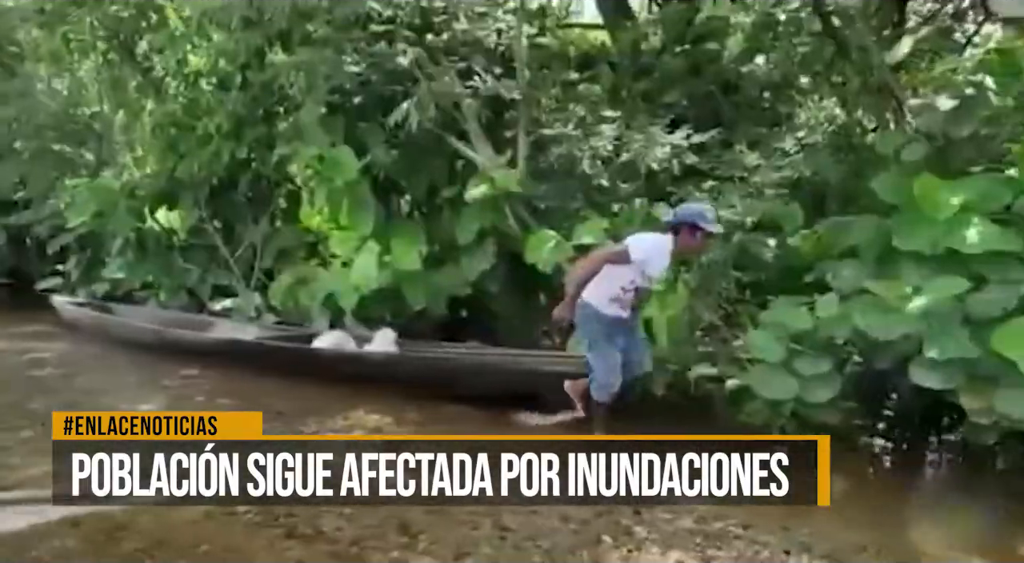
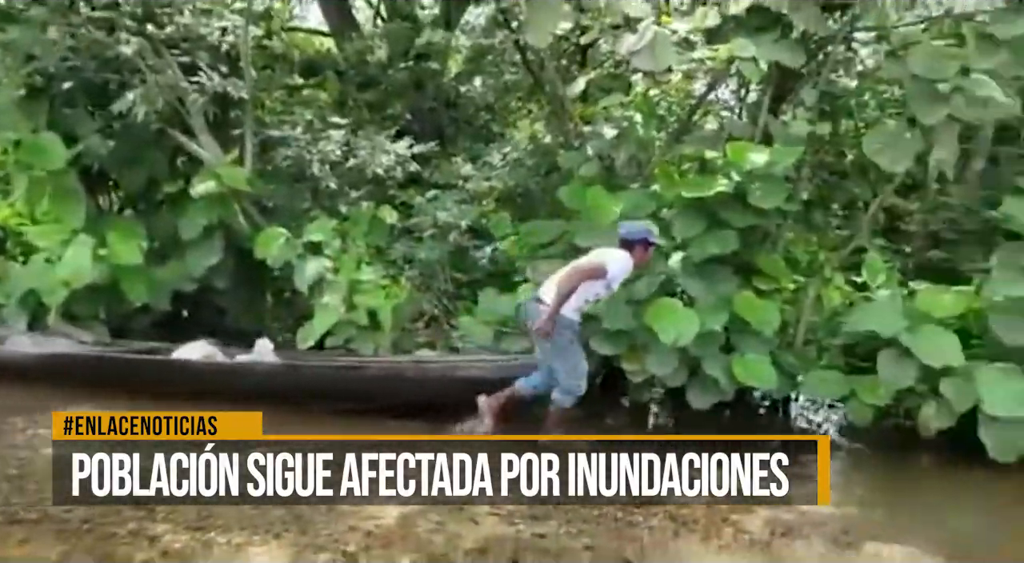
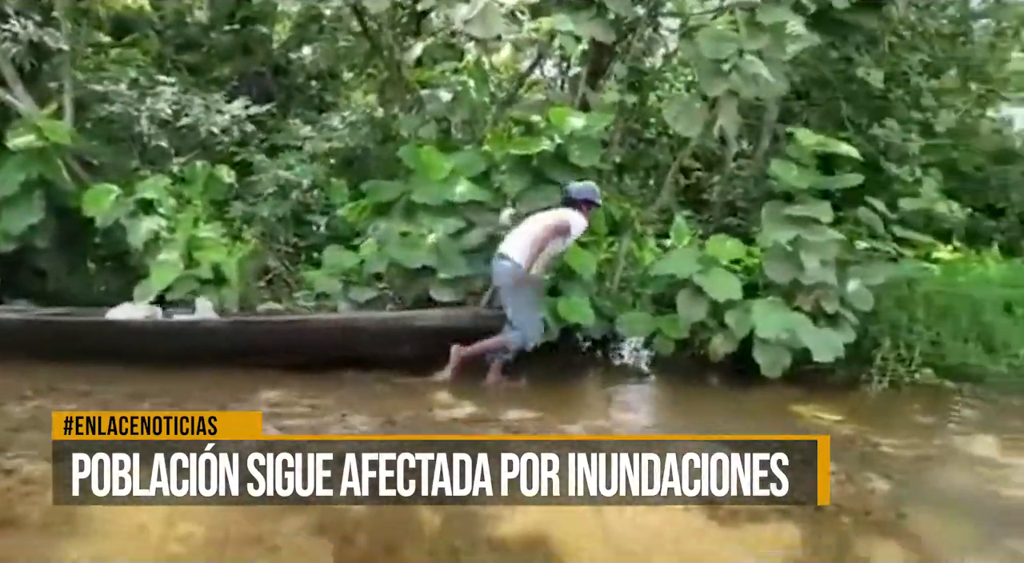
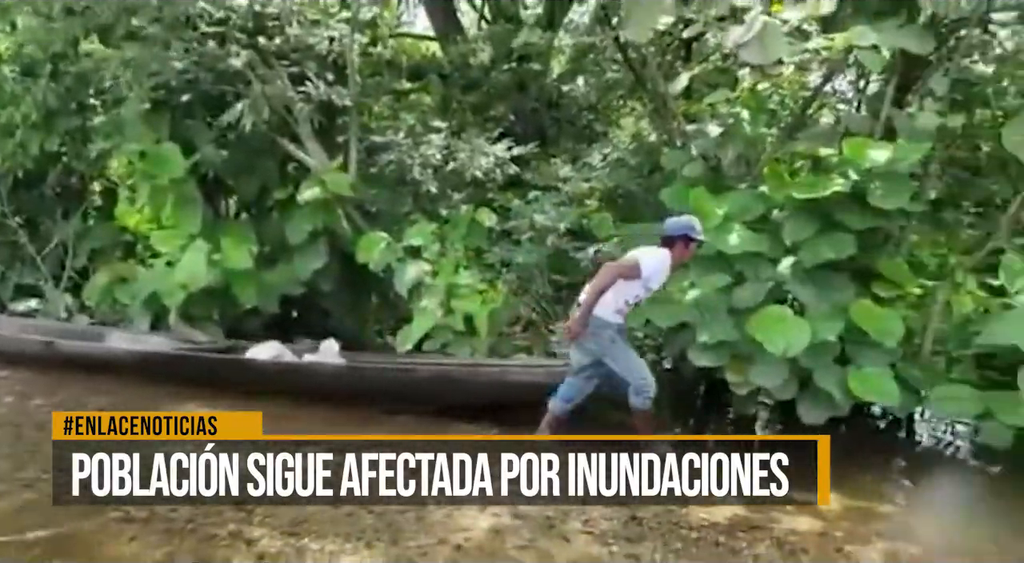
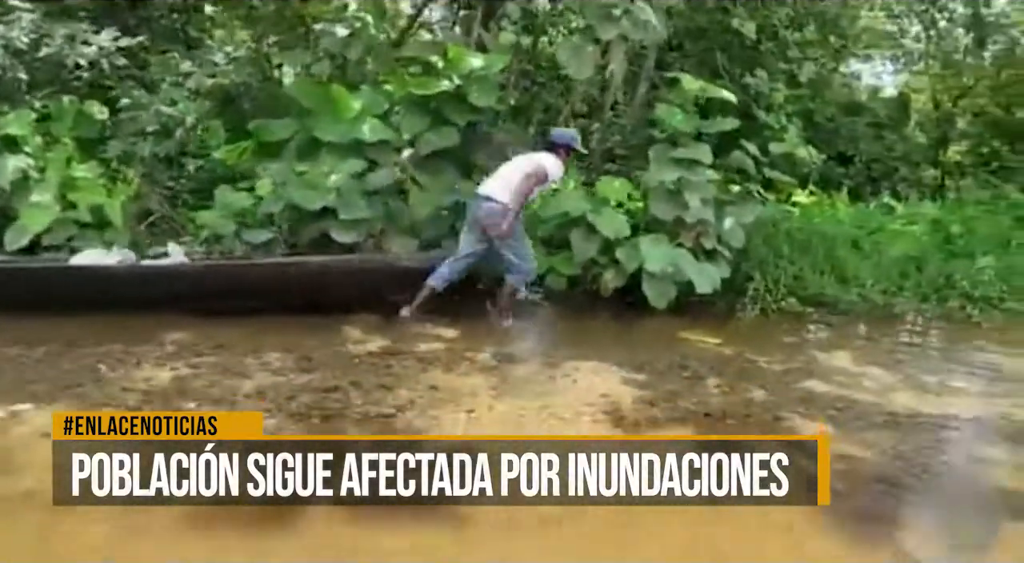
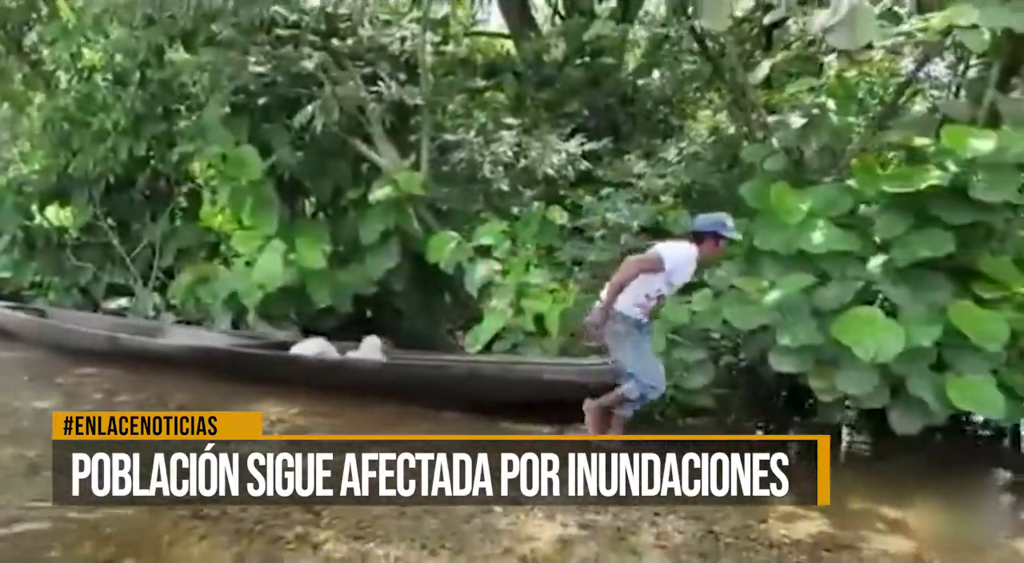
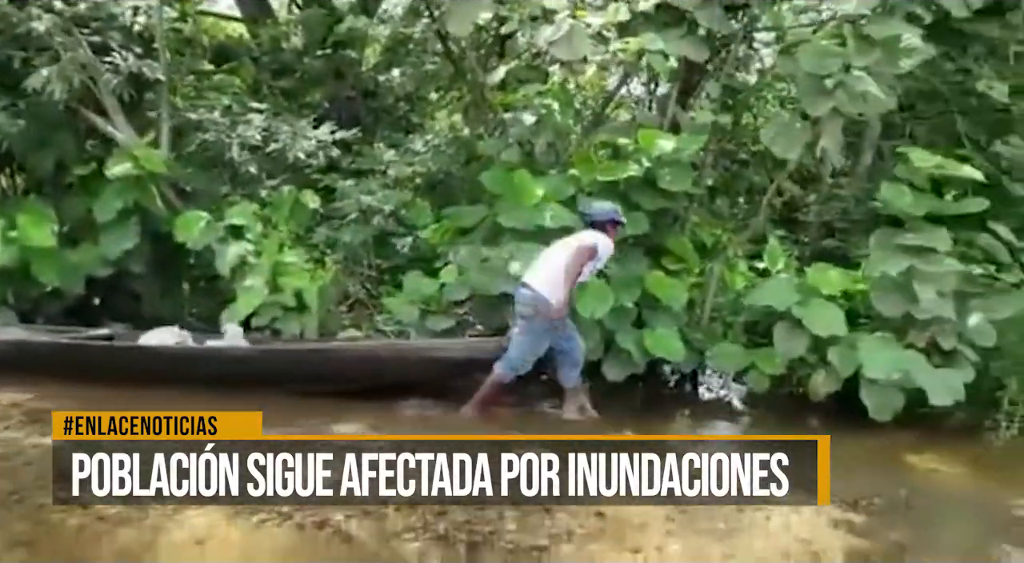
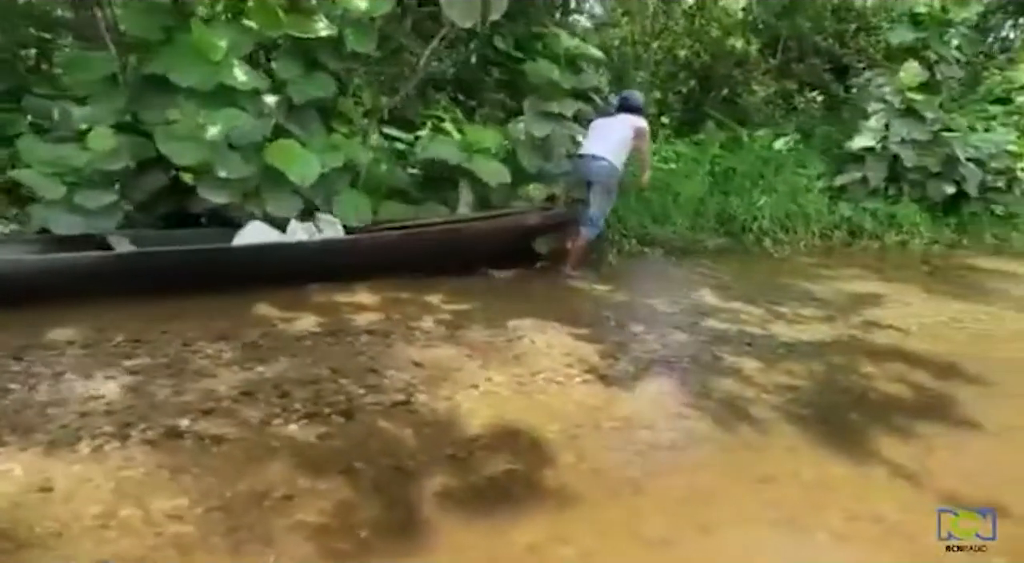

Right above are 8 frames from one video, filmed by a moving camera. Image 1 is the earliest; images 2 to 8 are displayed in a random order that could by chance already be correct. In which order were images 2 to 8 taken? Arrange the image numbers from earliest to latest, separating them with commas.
6, 4, 2, 7, 3, 5, 8
